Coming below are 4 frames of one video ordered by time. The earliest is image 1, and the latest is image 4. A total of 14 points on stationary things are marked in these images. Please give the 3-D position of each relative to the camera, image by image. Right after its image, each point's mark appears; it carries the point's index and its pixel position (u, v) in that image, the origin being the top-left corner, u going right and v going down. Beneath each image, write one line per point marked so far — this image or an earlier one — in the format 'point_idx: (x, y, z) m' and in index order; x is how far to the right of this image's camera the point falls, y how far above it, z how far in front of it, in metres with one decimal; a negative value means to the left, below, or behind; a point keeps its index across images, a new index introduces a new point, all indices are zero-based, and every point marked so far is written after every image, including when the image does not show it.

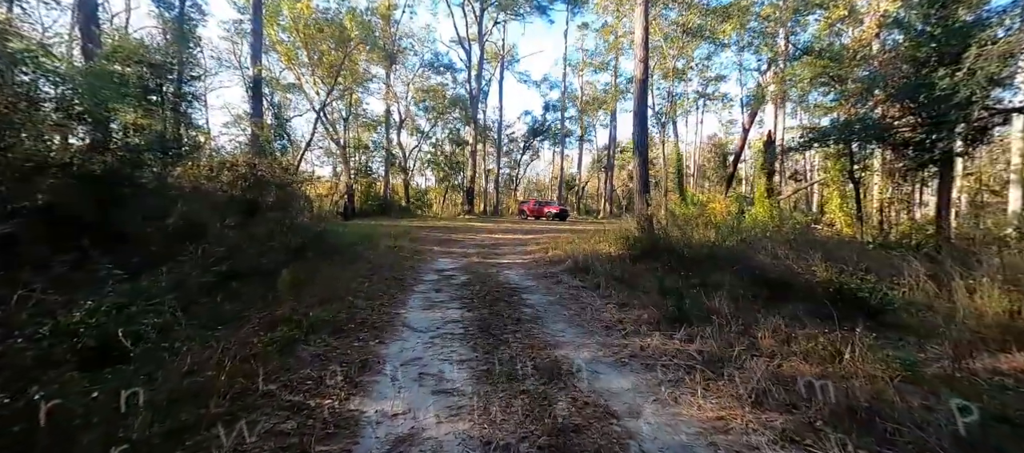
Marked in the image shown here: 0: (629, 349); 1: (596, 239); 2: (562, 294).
0: (+0.9, -0.9, +3.1) m
1: (+2.0, -0.3, +9.8) m
2: (+0.6, -0.8, +5.0) m
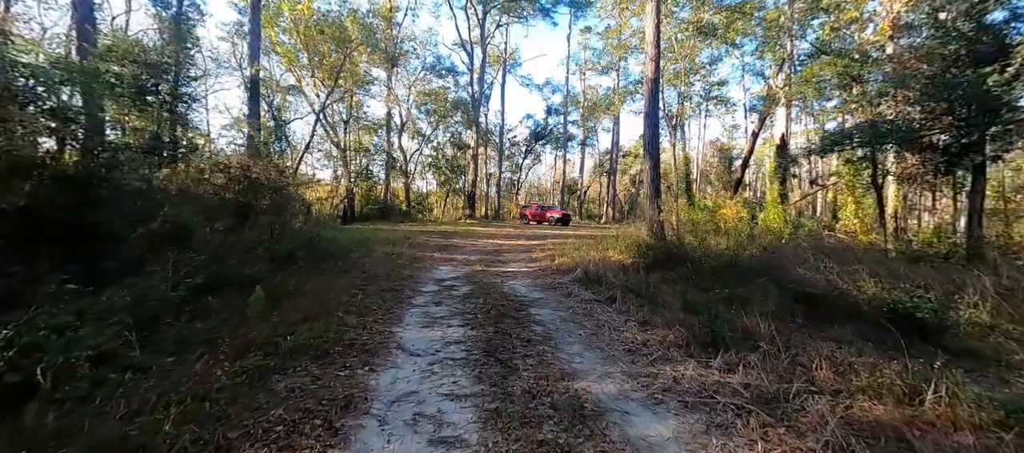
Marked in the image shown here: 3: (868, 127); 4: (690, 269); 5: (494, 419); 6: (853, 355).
0: (+1.0, -1.0, +2.7) m
1: (+2.1, -0.4, +9.3) m
2: (+0.7, -0.9, +4.6) m
3: (+7.0, +1.9, +8.1) m
4: (+2.7, -0.7, +6.3) m
5: (-0.1, -1.0, +2.2) m
6: (+2.3, -0.9, +2.8) m
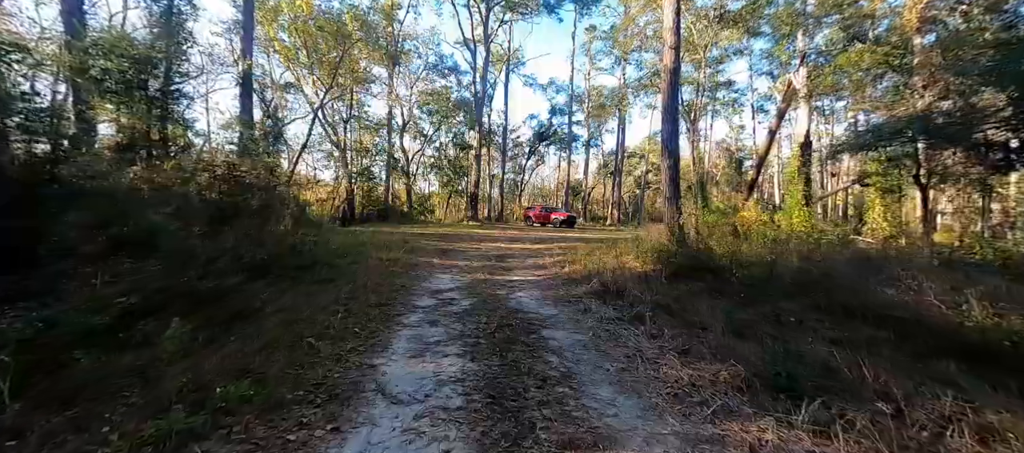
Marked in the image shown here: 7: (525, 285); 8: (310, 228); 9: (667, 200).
0: (+1.0, -1.0, +1.9) m
1: (+2.2, -0.5, +8.6) m
2: (+0.8, -0.9, +3.8) m
3: (+7.1, +1.8, +7.3) m
4: (+2.8, -0.7, +5.5) m
5: (0.0, -1.1, +1.5) m
6: (+2.4, -0.9, +2.1) m
7: (+0.2, -0.9, +6.0) m
8: (-4.1, -0.1, +8.4) m
9: (+3.0, +0.5, +8.1) m
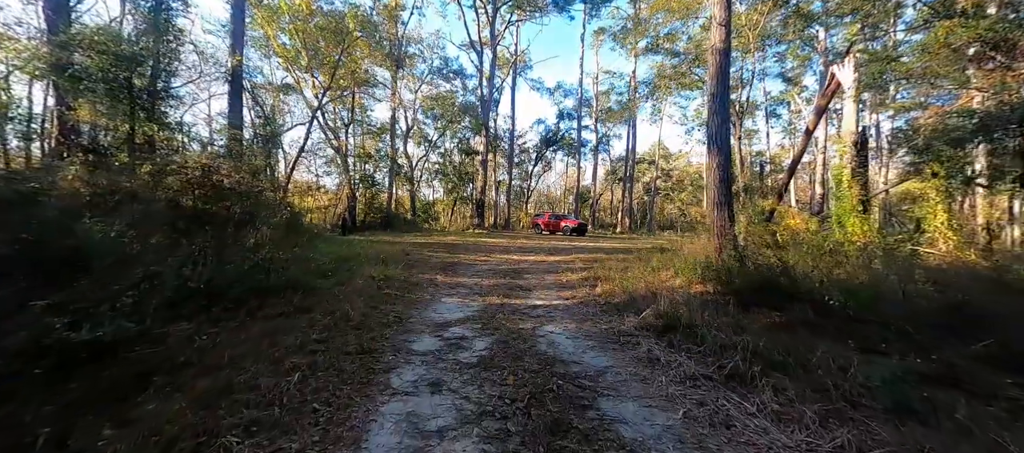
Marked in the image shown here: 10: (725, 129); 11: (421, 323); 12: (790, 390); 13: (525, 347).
0: (+1.3, -1.1, +0.6) m
1: (+2.5, -0.7, +7.2) m
2: (+1.0, -1.1, +2.5) m
3: (+7.4, +1.7, +6.0) m
4: (+3.1, -0.9, +4.2) m
5: (+0.2, -1.1, +0.2) m
6: (+2.6, -1.0, +0.8) m
7: (+0.5, -1.0, +4.7) m
8: (-3.8, -0.2, +7.1) m
9: (+3.3, +0.3, +6.8) m
10: (+3.5, +1.6, +6.7) m
11: (-0.9, -1.0, +4.2) m
12: (+1.7, -1.0, +2.5) m
13: (+0.1, -1.0, +3.5) m
